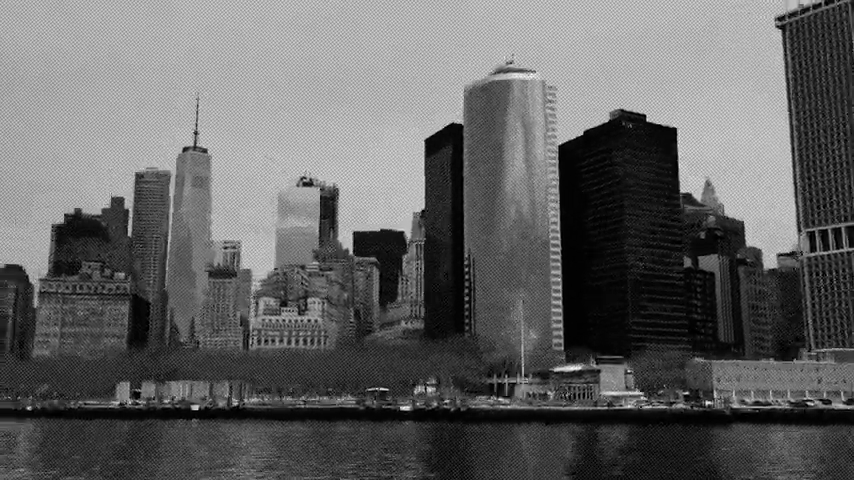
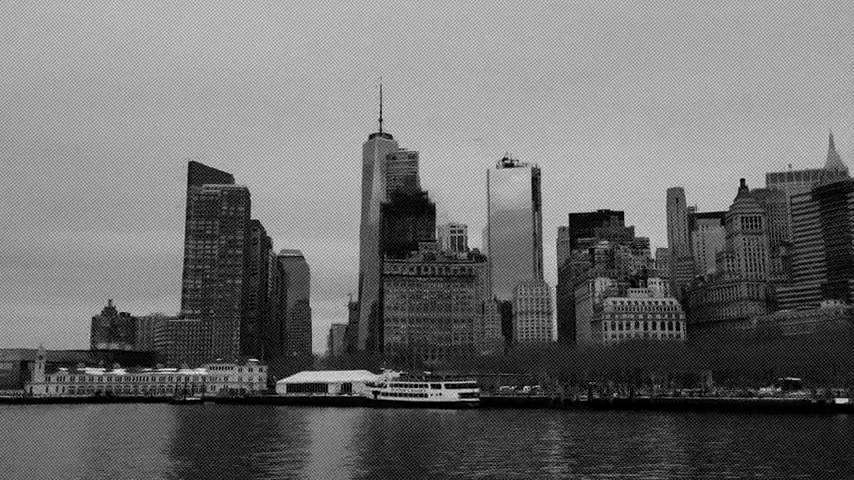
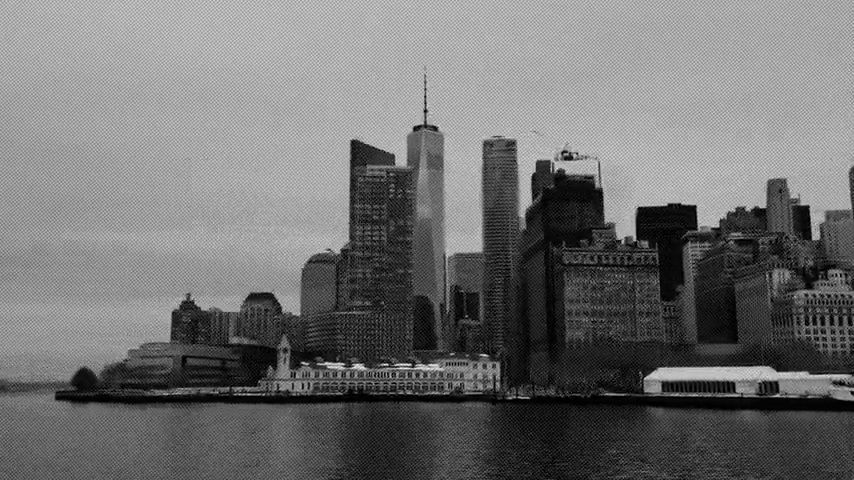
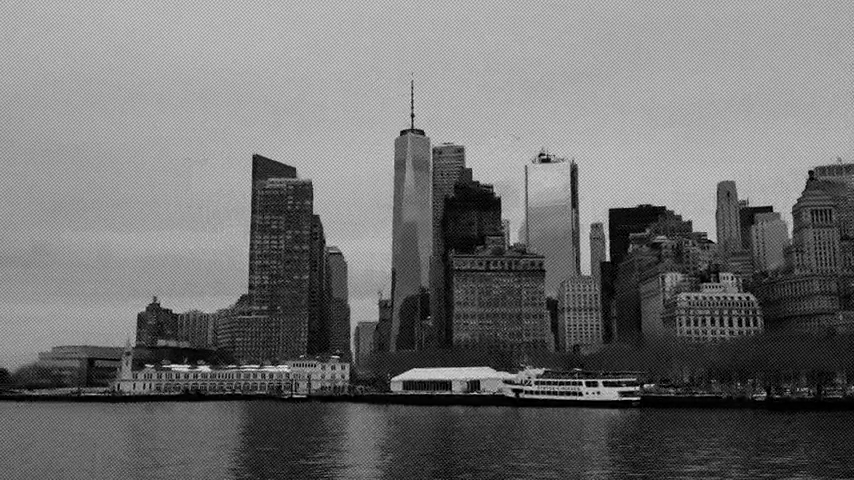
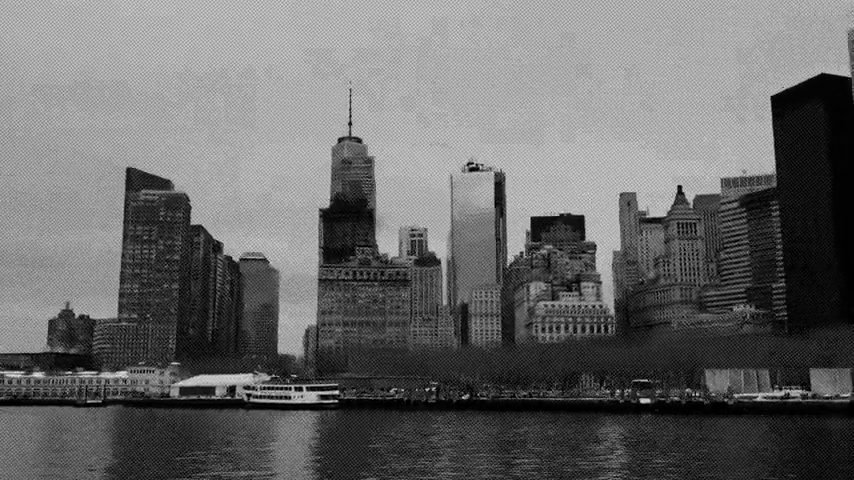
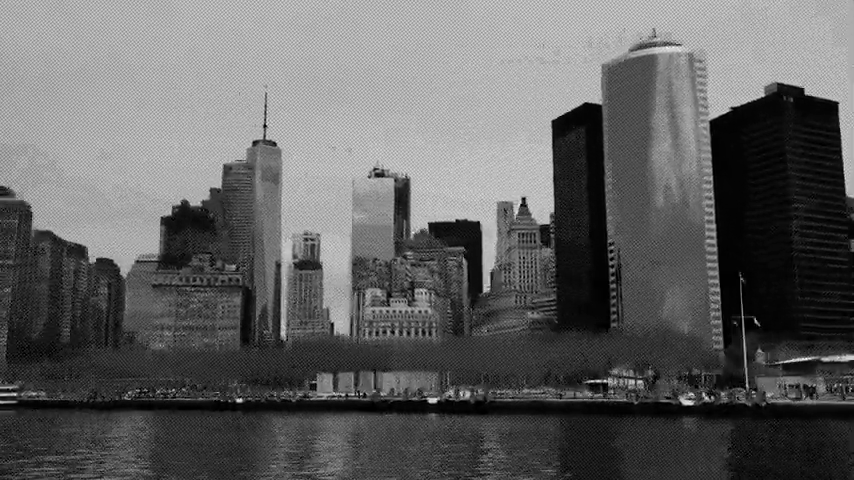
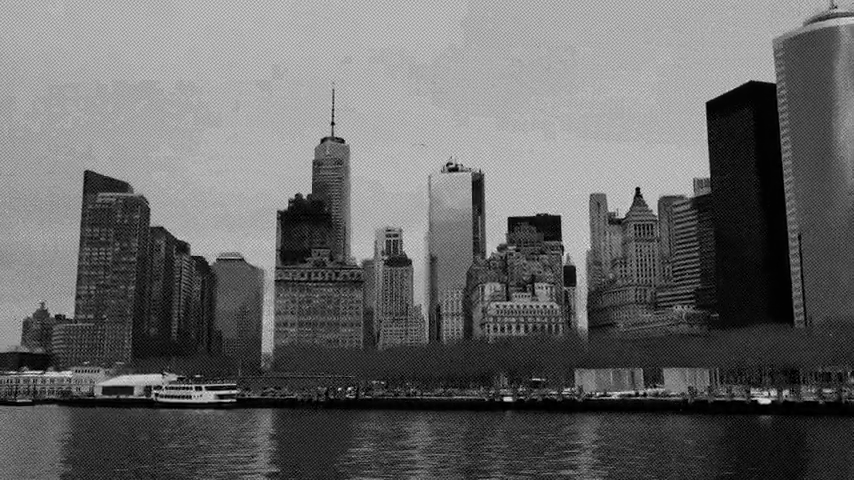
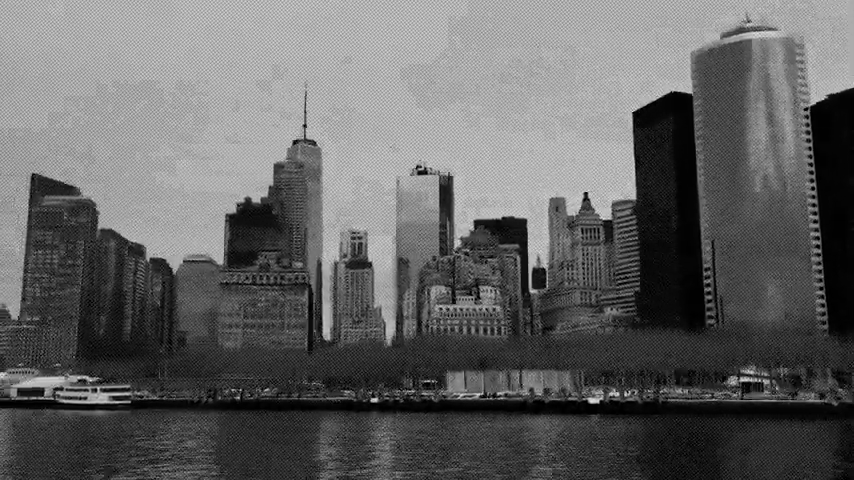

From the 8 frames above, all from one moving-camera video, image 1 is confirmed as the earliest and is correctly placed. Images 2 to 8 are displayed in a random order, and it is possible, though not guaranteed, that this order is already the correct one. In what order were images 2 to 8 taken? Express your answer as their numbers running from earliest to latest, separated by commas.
6, 8, 7, 5, 2, 4, 3
